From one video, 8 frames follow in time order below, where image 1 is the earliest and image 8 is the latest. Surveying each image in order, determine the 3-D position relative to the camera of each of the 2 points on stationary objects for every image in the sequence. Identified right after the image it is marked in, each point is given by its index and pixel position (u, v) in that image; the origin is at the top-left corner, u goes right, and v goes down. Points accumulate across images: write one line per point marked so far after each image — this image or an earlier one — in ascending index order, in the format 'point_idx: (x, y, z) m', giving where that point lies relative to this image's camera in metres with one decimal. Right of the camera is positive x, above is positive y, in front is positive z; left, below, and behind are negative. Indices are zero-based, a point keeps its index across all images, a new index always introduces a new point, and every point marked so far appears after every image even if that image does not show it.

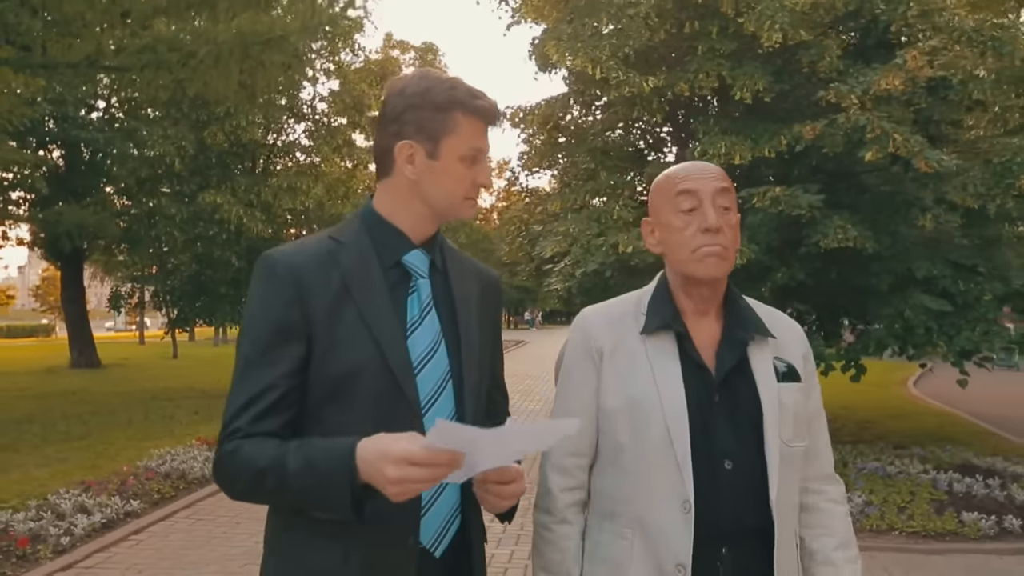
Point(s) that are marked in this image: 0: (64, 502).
0: (-3.7, -1.8, +8.0) m
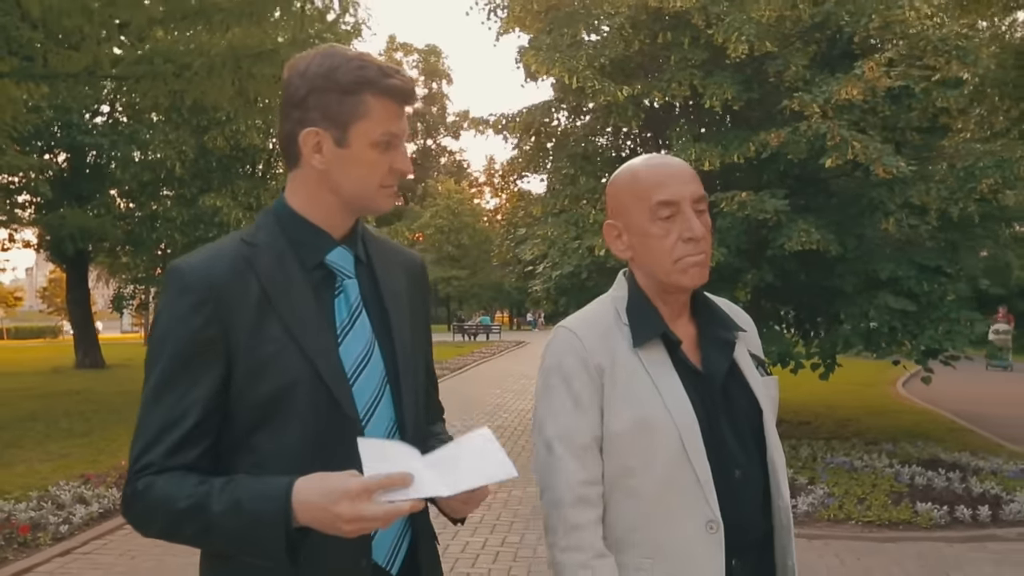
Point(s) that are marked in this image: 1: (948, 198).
0: (-3.9, -1.8, +8.4) m
1: (+4.1, +0.8, +9.0) m
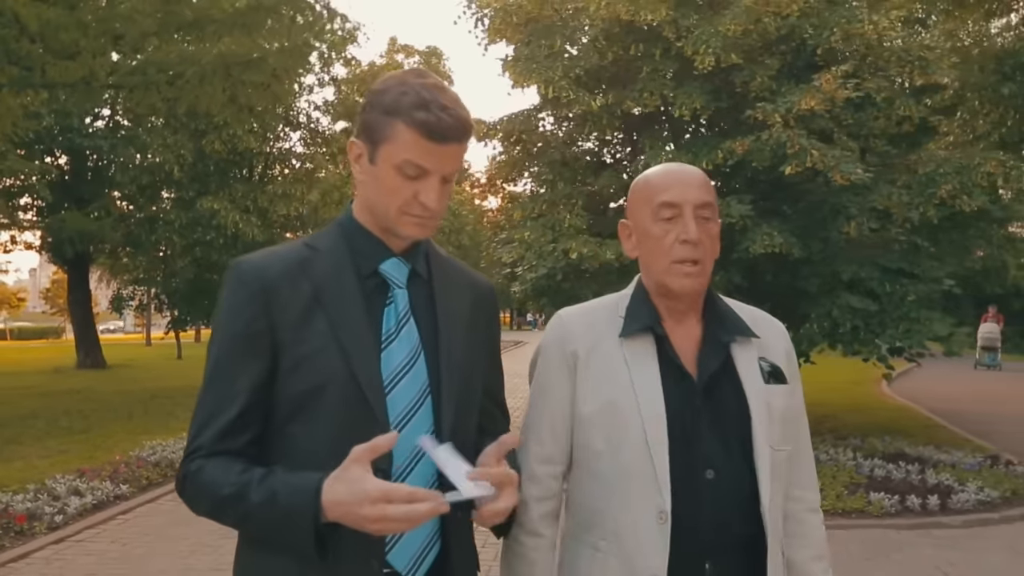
0: (-4.1, -1.8, +8.8) m
1: (+3.9, +0.8, +9.4) m
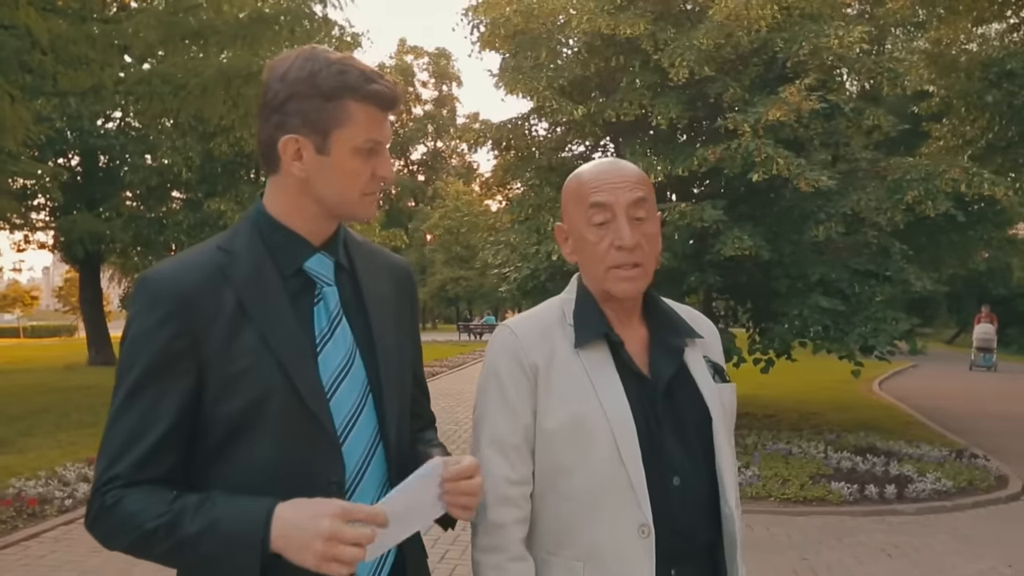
0: (-4.3, -1.8, +9.4) m
1: (+3.8, +0.8, +9.8) m
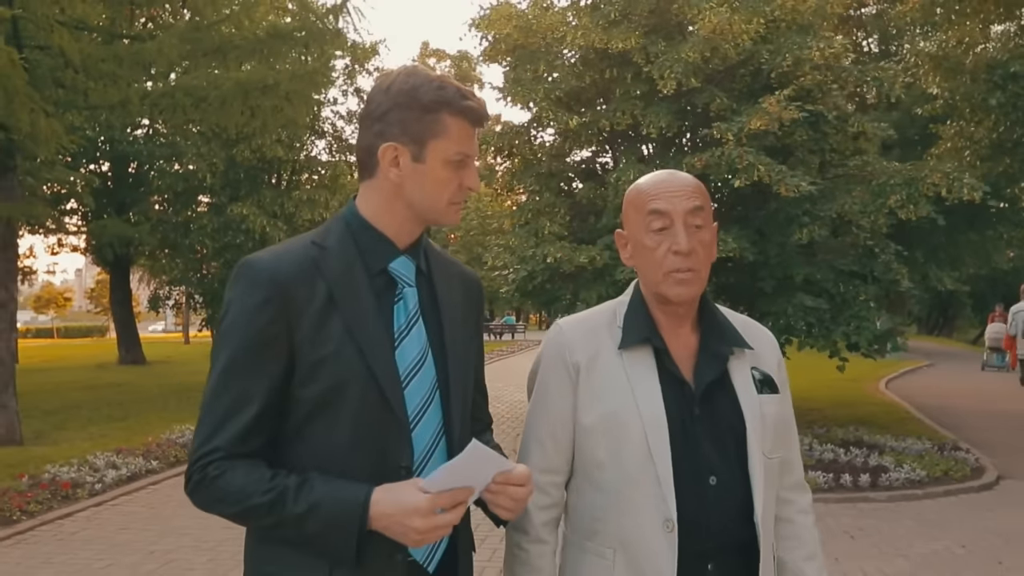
0: (-4.3, -1.8, +10.0) m
1: (+3.7, +0.8, +10.3) m
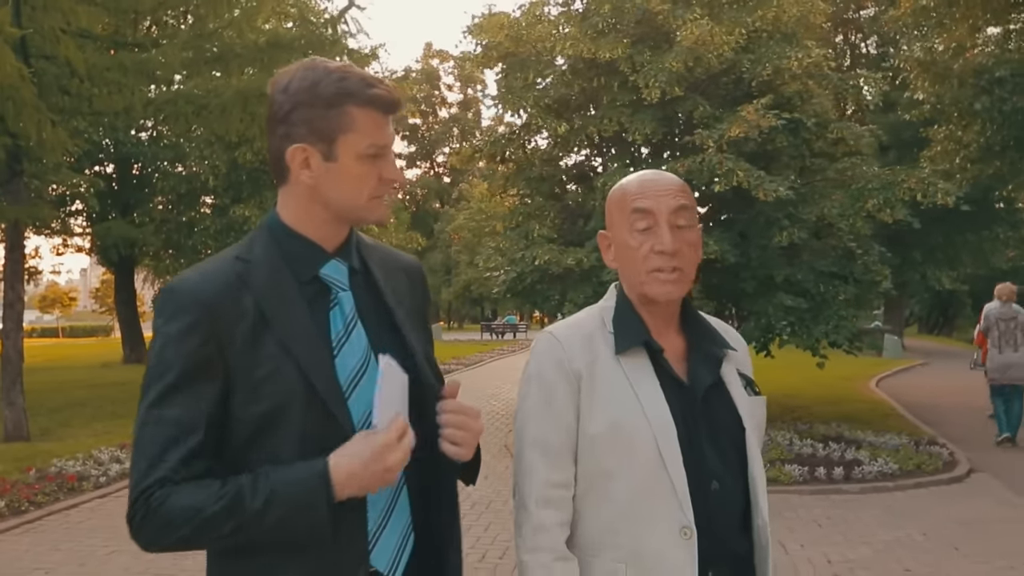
0: (-4.4, -1.8, +10.4) m
1: (+3.6, +0.8, +10.6) m
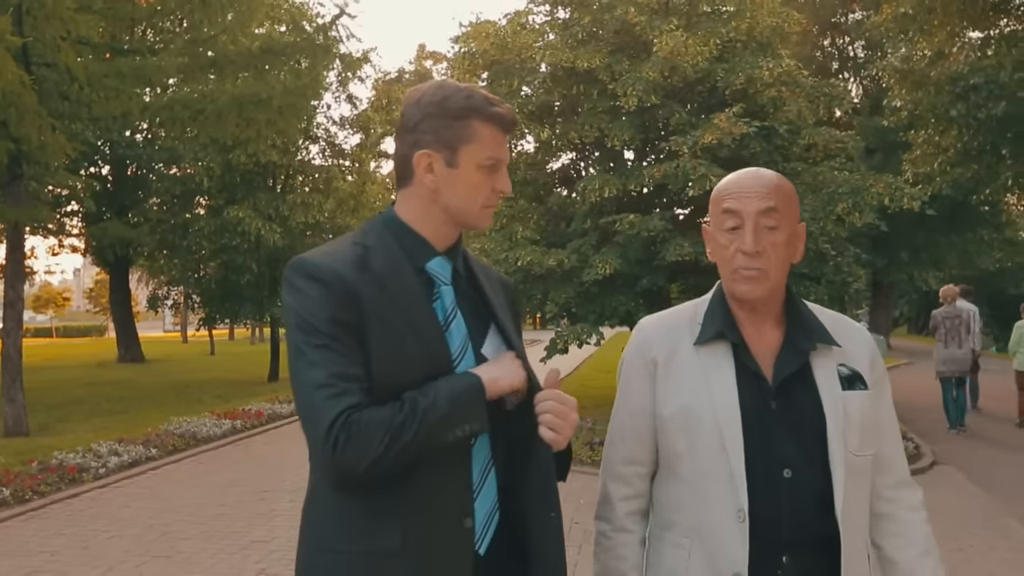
0: (-4.6, -1.8, +10.8) m
1: (+3.5, +0.8, +11.1) m
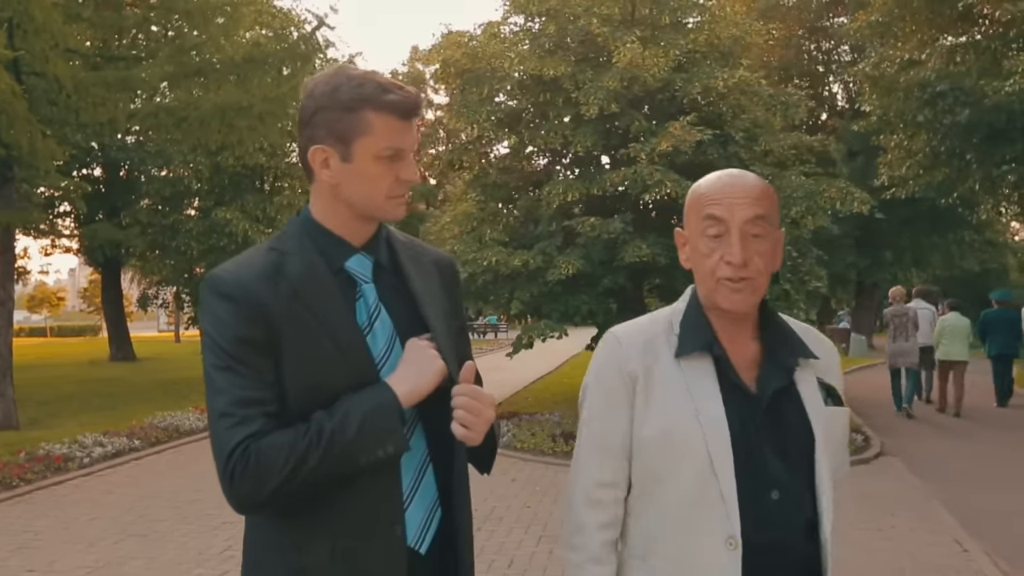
0: (-5.0, -1.8, +11.3) m
1: (+3.1, +0.8, +11.6) m
